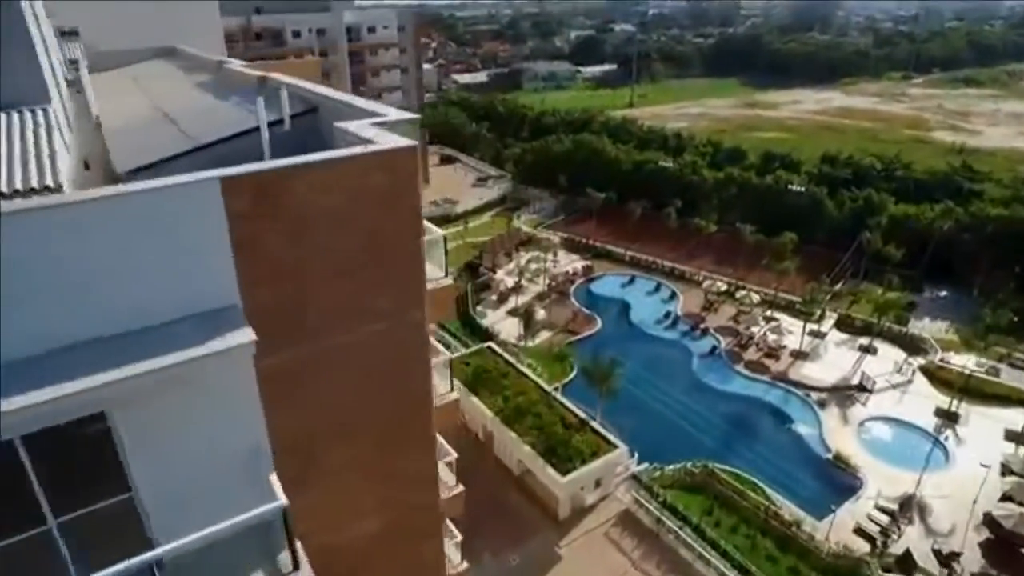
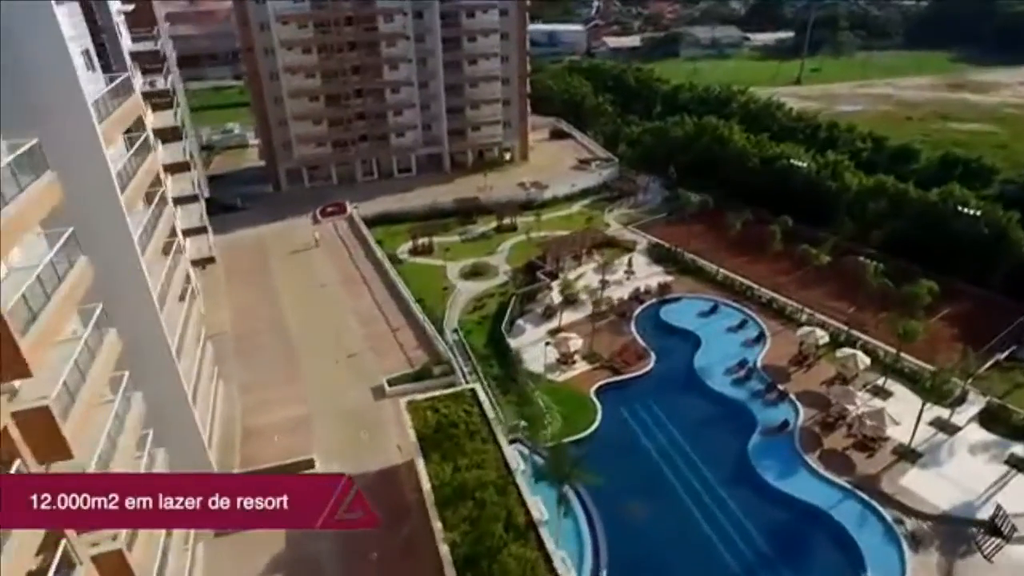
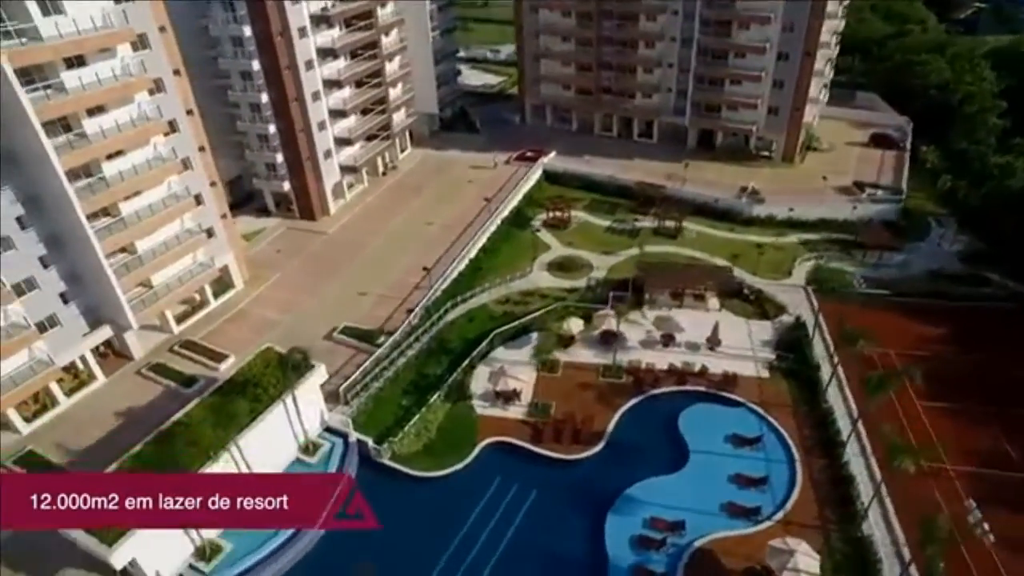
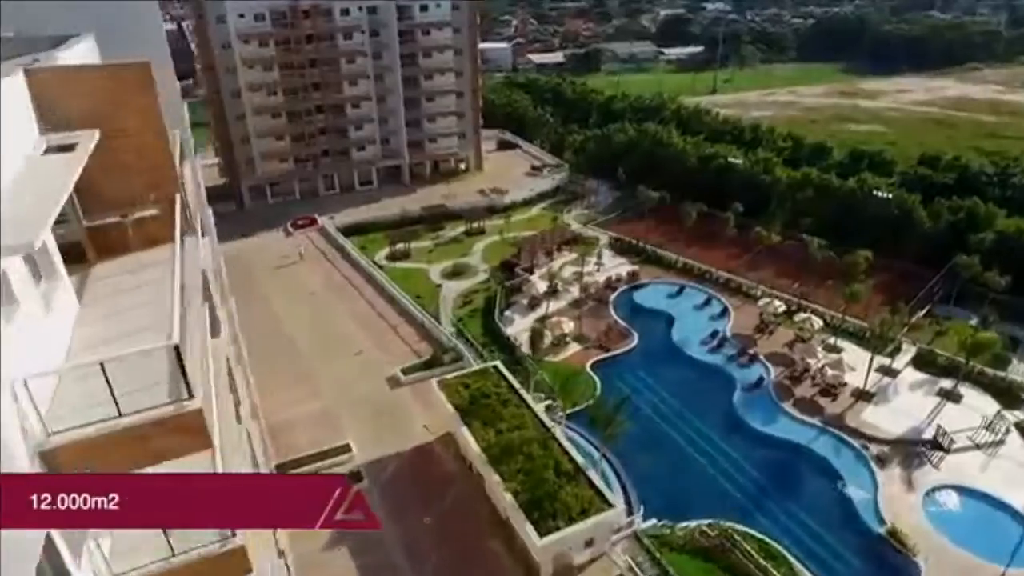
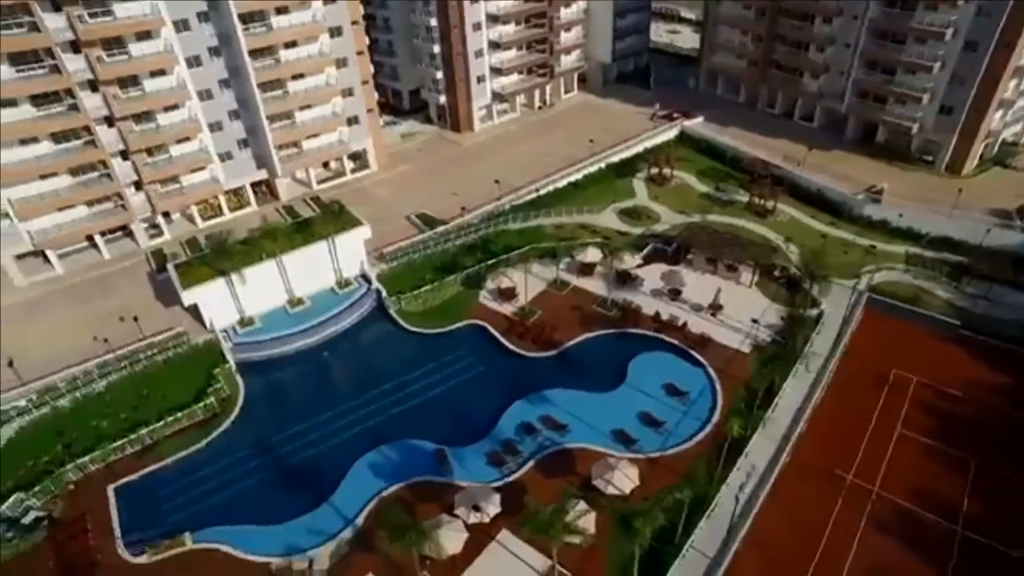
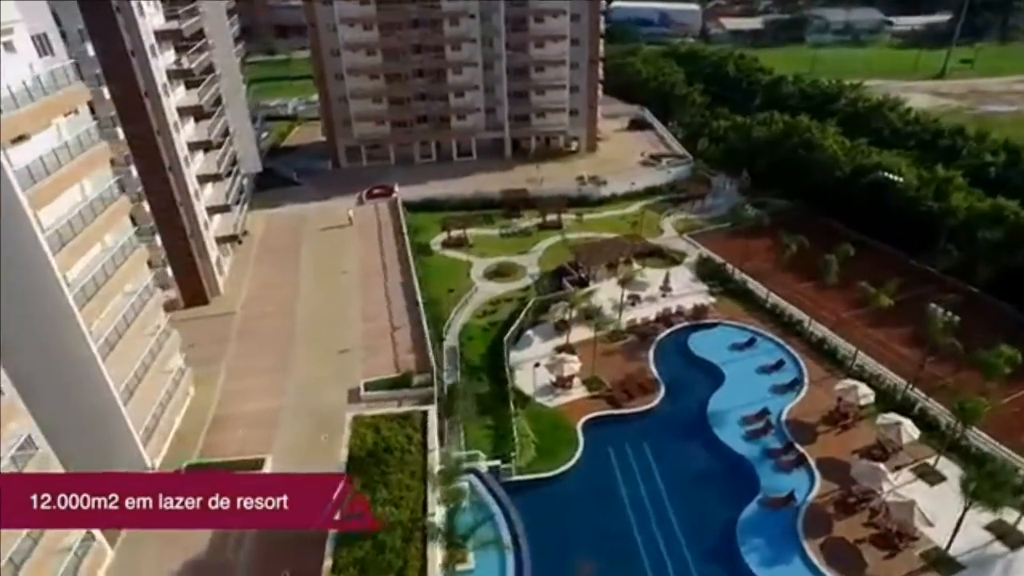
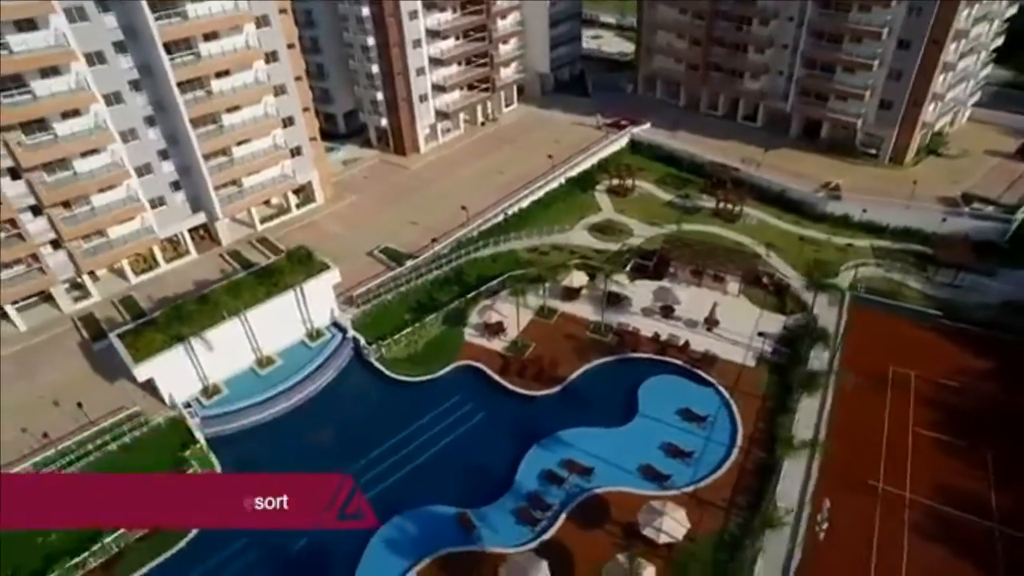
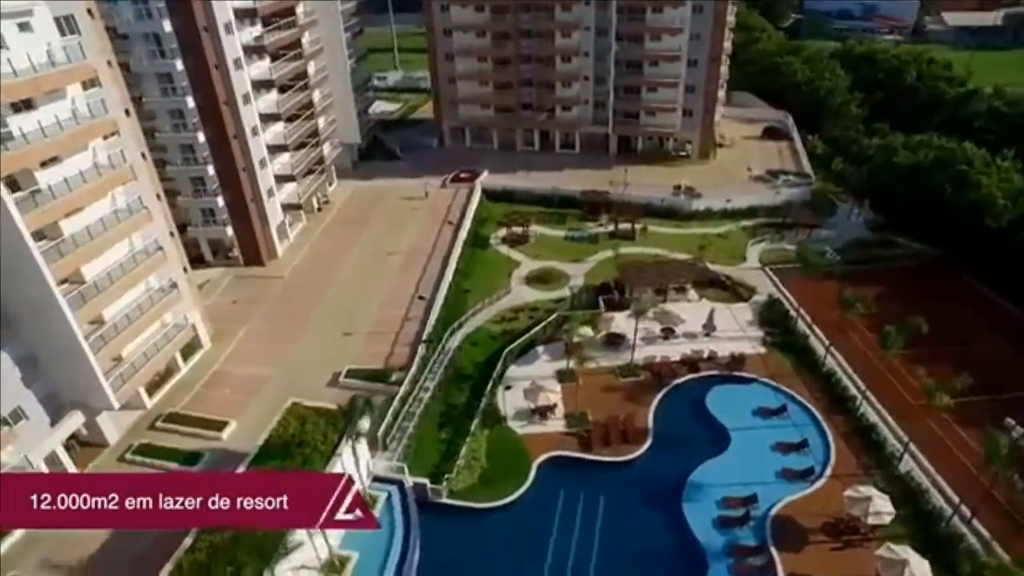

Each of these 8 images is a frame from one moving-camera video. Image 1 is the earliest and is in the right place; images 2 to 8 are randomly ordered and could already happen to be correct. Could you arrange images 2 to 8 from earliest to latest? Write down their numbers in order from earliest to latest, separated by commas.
4, 2, 6, 8, 3, 7, 5
